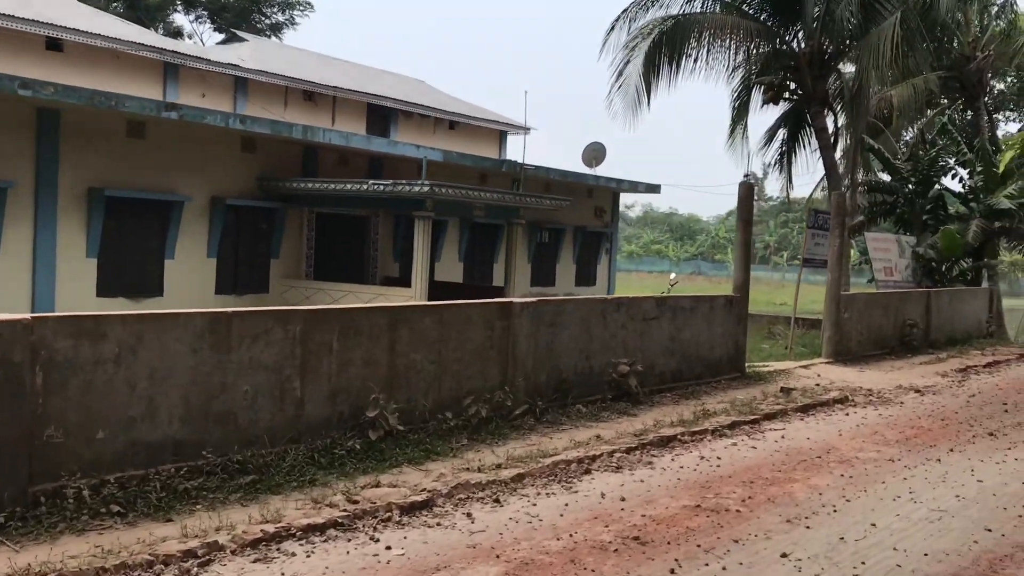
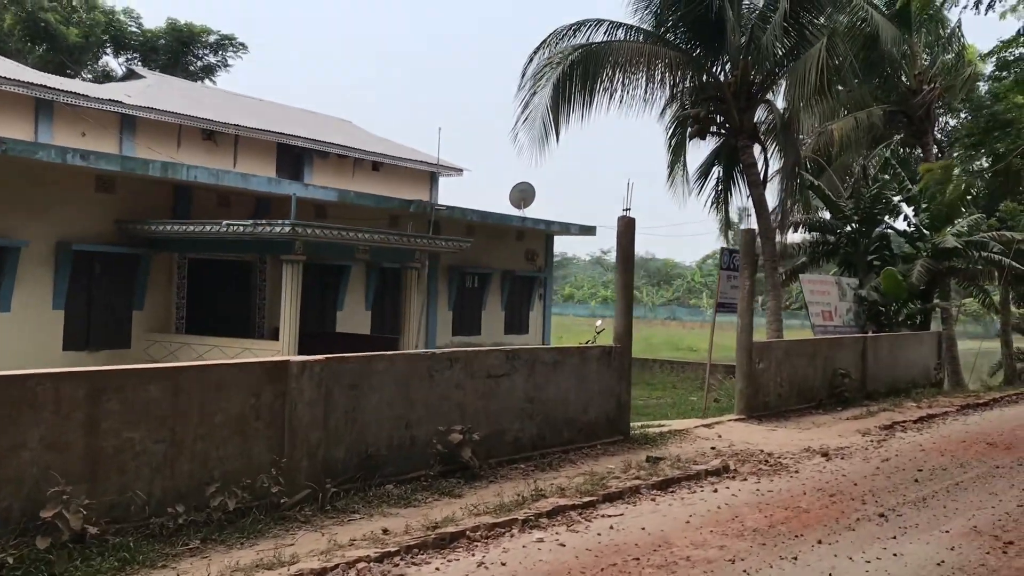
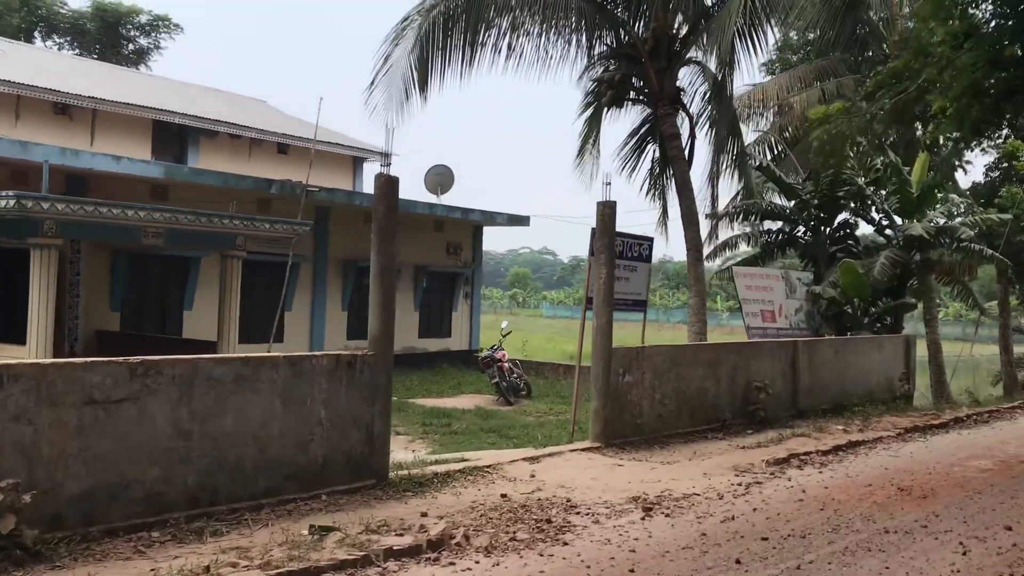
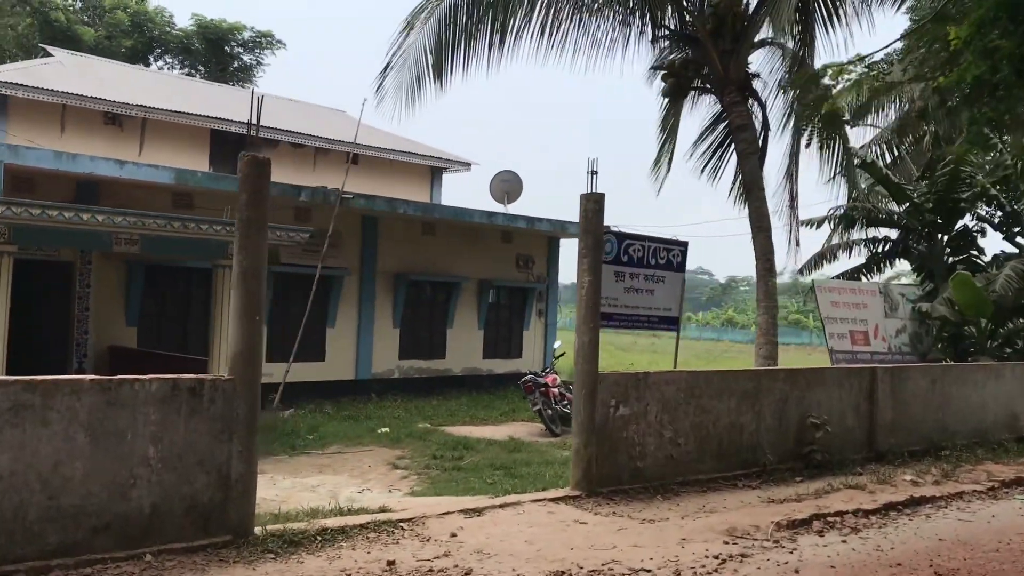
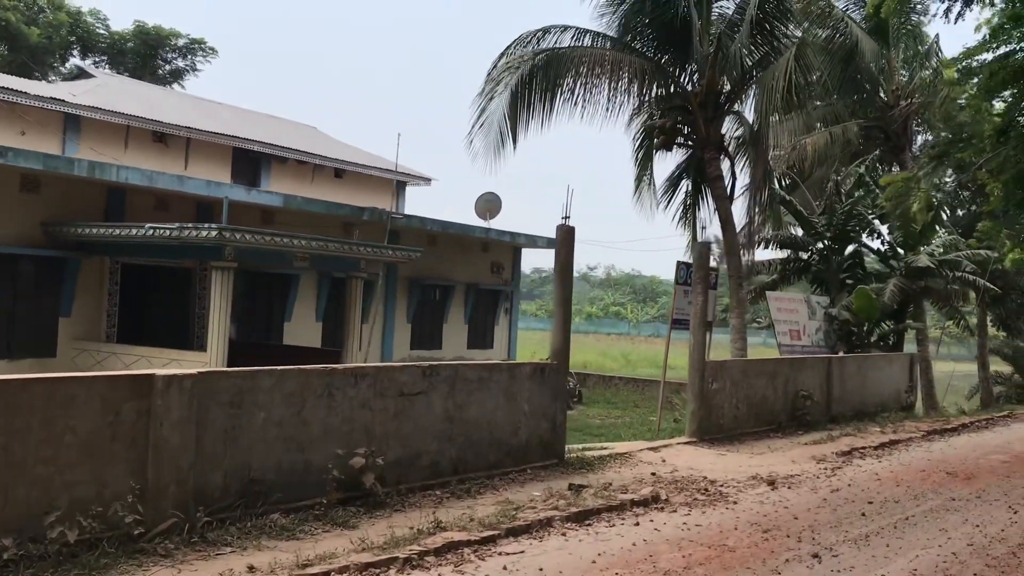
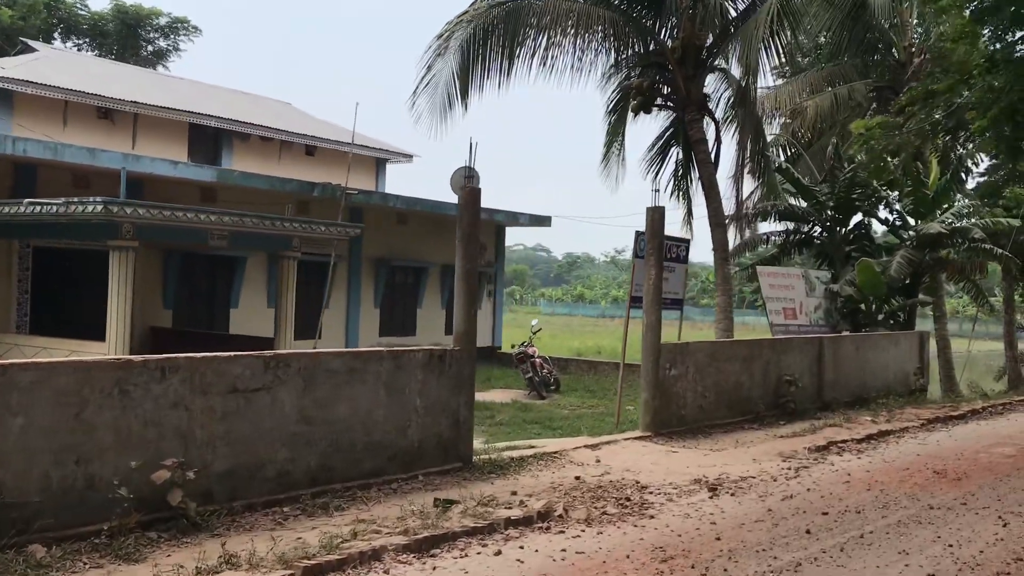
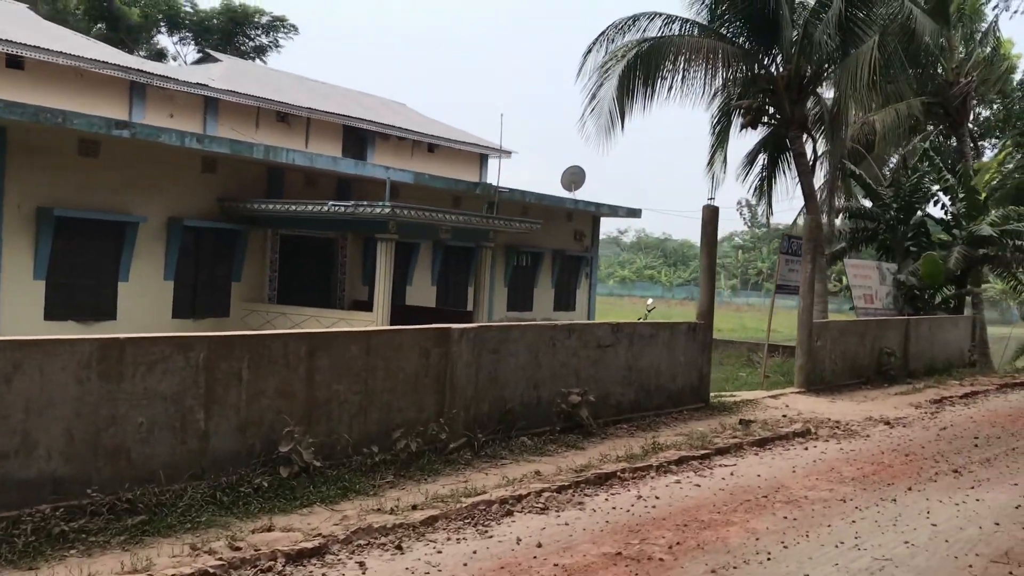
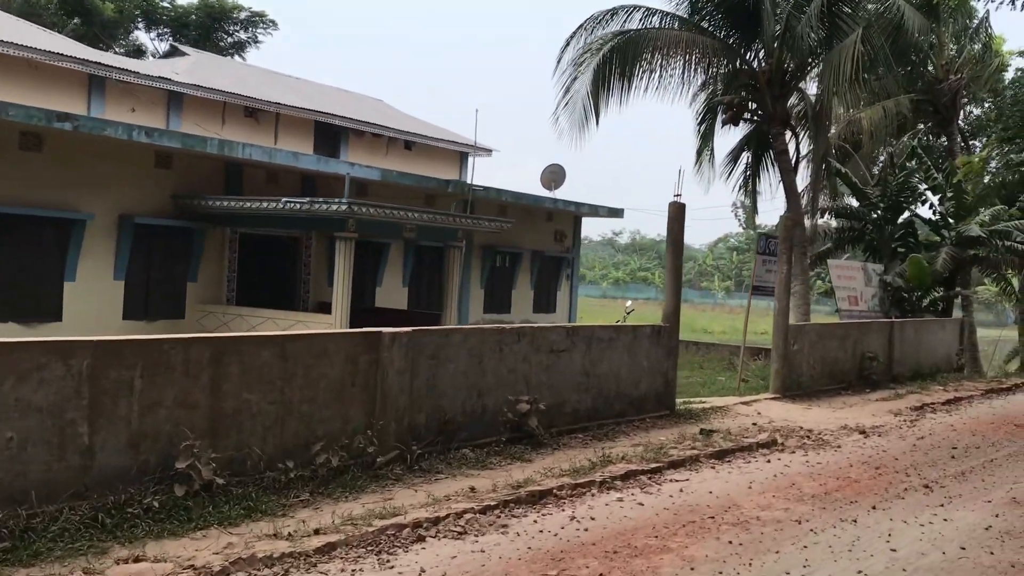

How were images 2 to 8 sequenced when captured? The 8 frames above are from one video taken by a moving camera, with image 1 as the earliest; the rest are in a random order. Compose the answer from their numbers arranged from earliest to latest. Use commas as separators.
7, 8, 2, 5, 6, 3, 4
